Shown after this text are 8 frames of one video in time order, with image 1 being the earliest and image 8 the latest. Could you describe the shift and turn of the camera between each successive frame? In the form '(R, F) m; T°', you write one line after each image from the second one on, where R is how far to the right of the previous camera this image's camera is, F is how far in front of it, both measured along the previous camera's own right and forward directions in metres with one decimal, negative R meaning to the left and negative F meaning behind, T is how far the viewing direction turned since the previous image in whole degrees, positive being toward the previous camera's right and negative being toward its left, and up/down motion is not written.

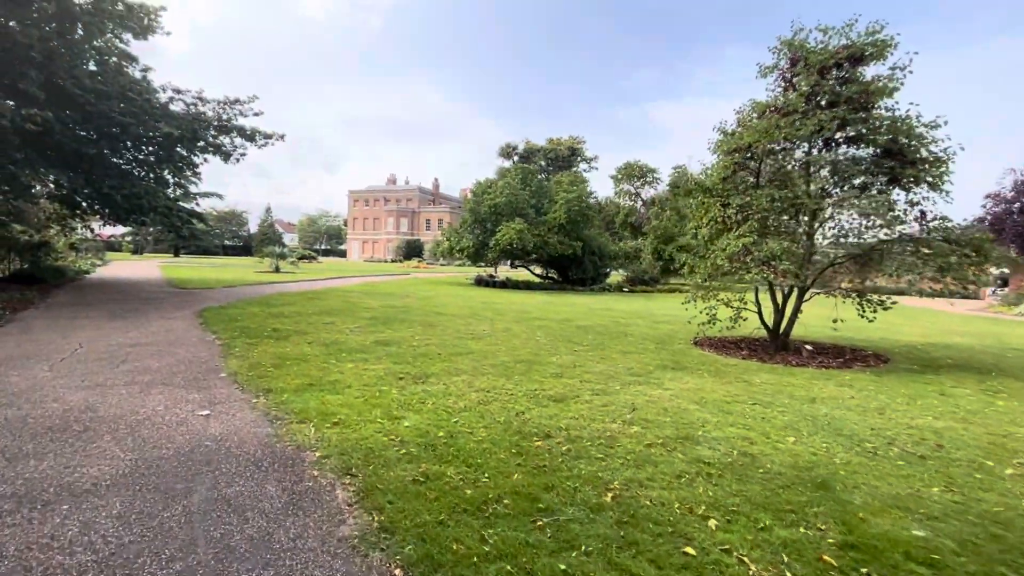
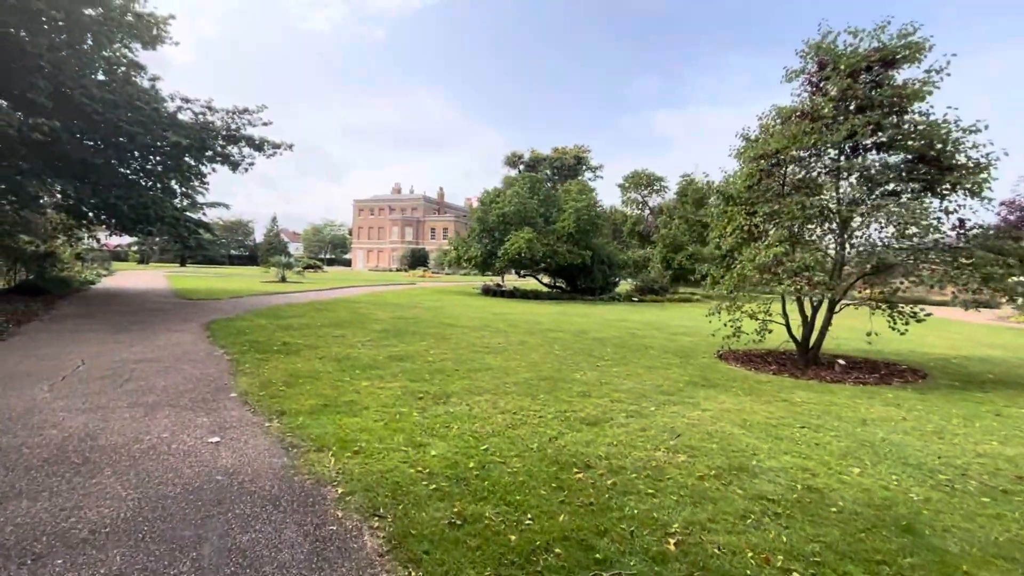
(-0.3, +0.3) m; 0°
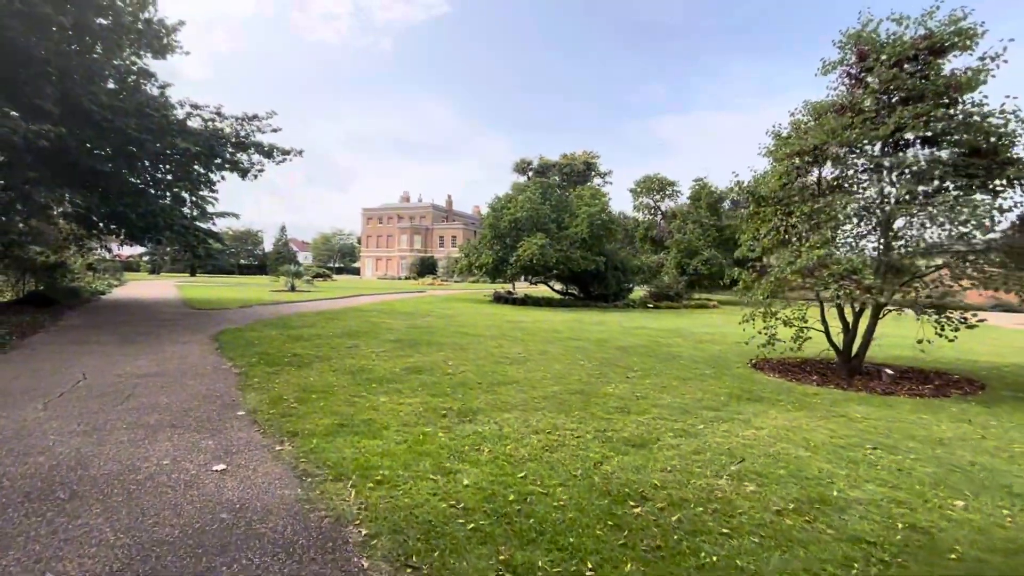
(-0.2, +0.4) m; -1°
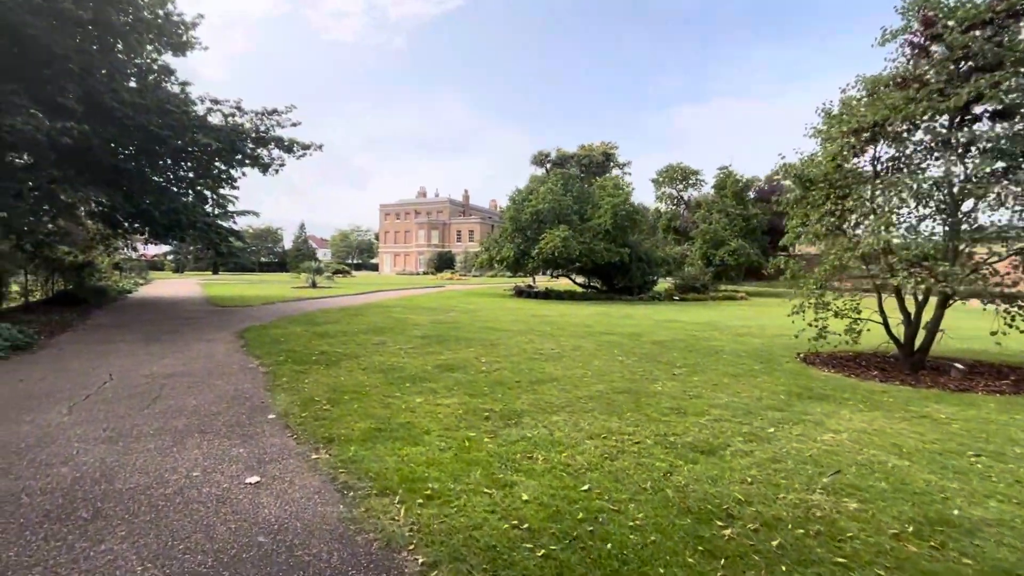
(-0.3, +0.4) m; -2°
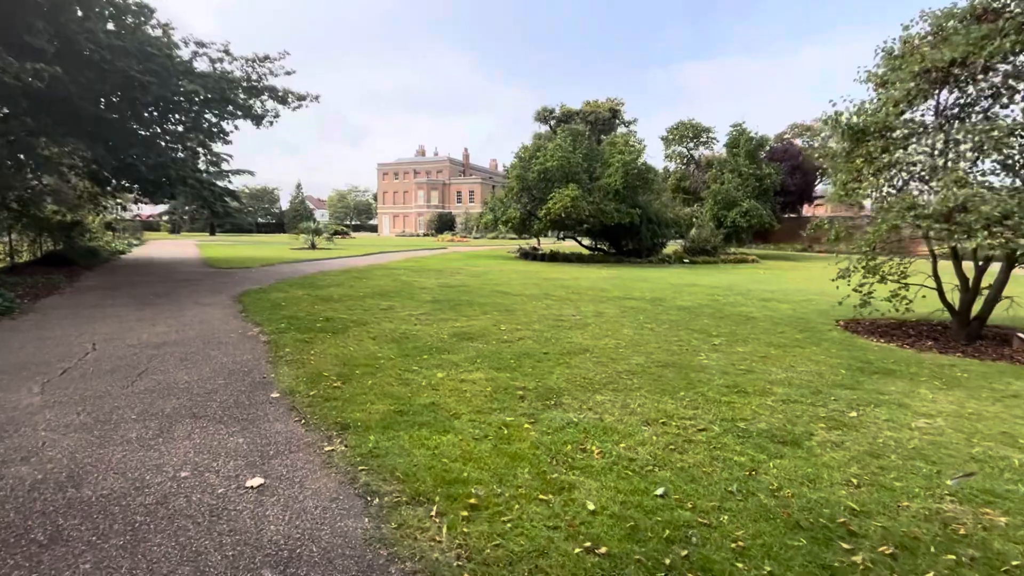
(-0.3, +0.7) m; 0°
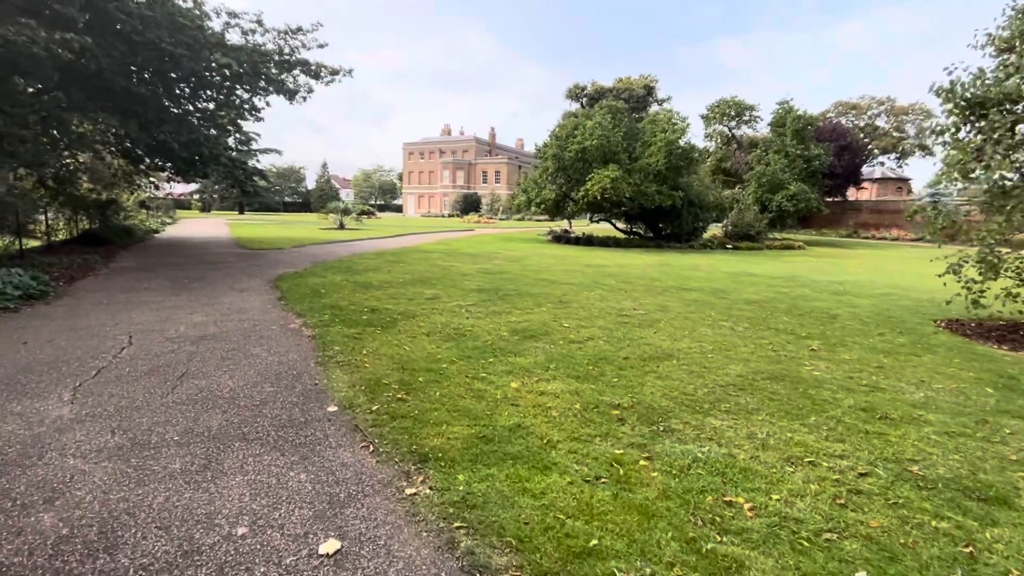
(-0.6, +0.7) m; -3°
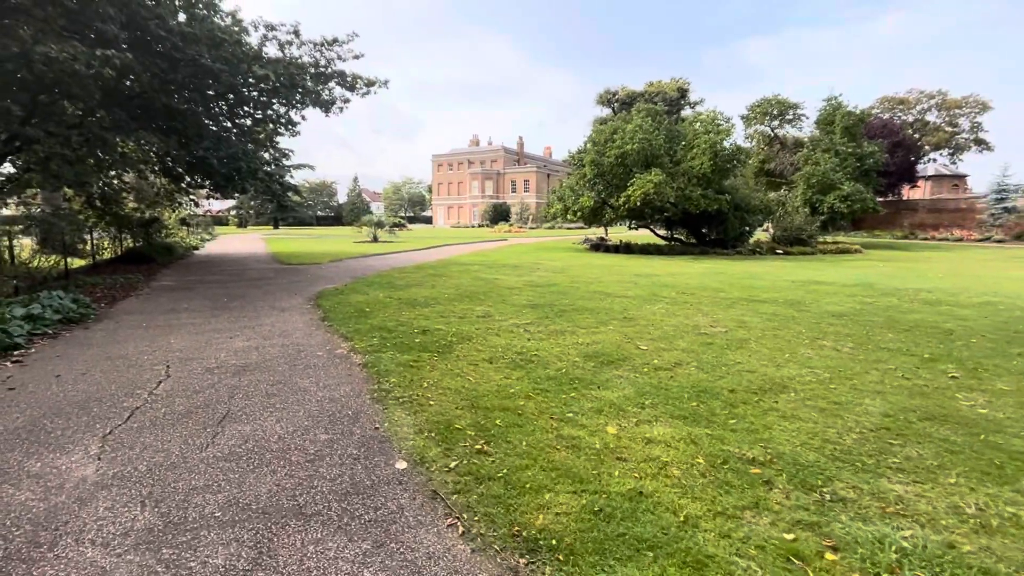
(-0.5, +0.7) m; -3°
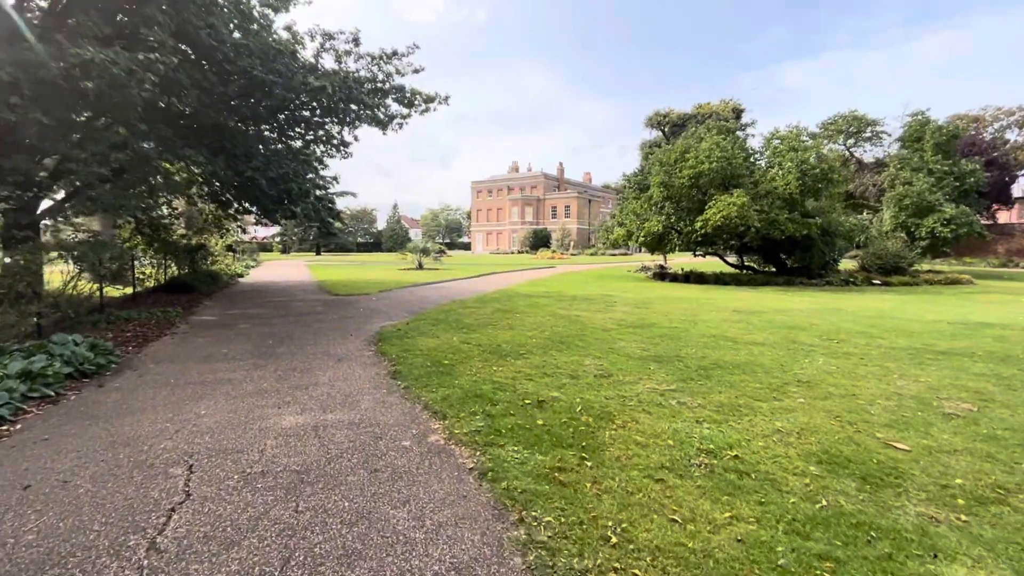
(-1.1, +1.7) m; -4°
